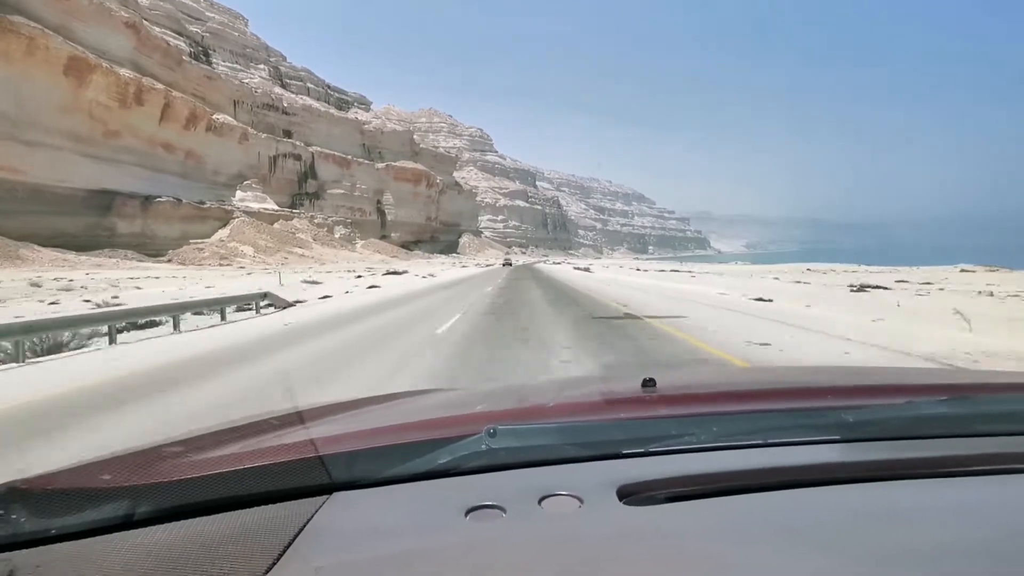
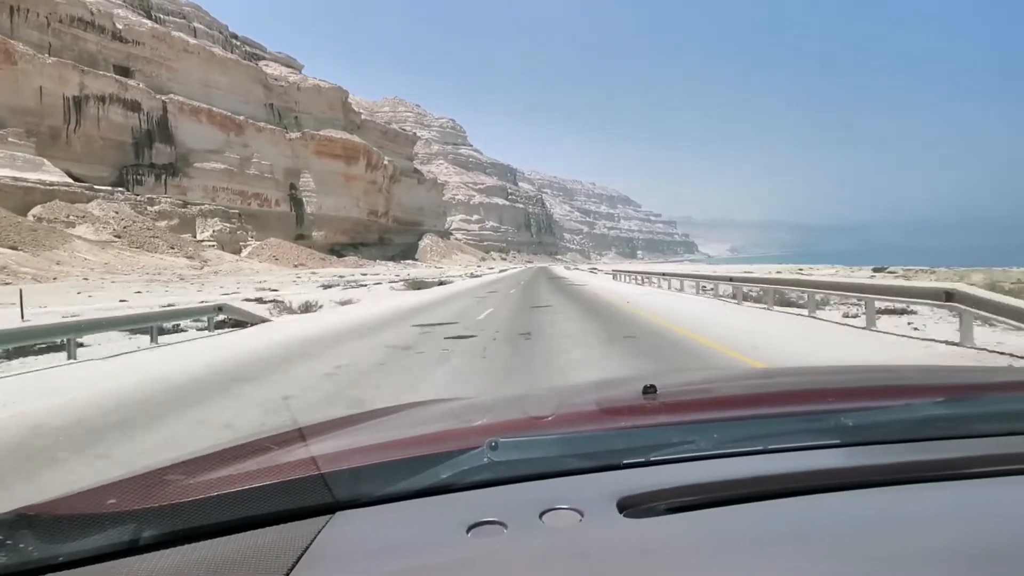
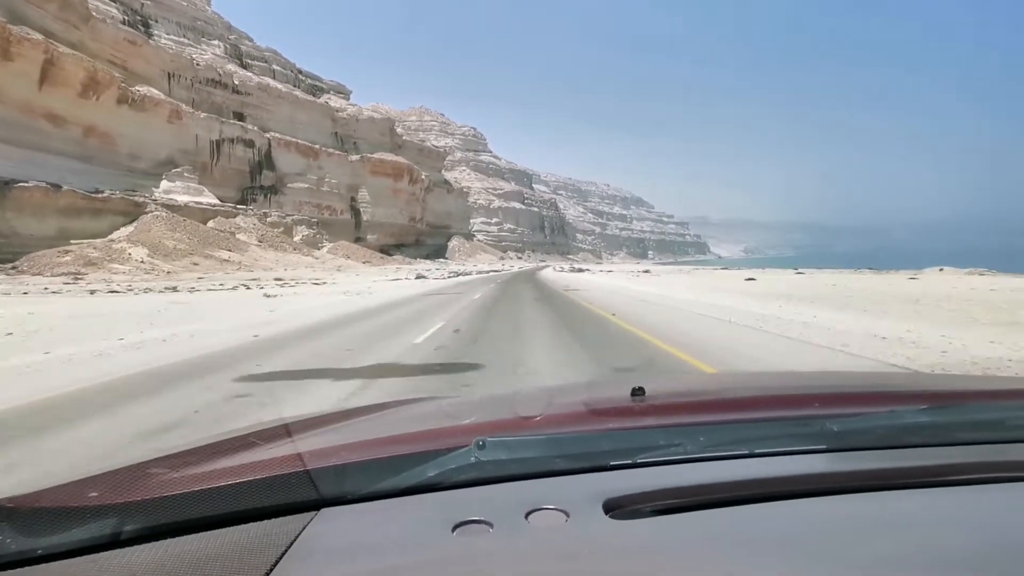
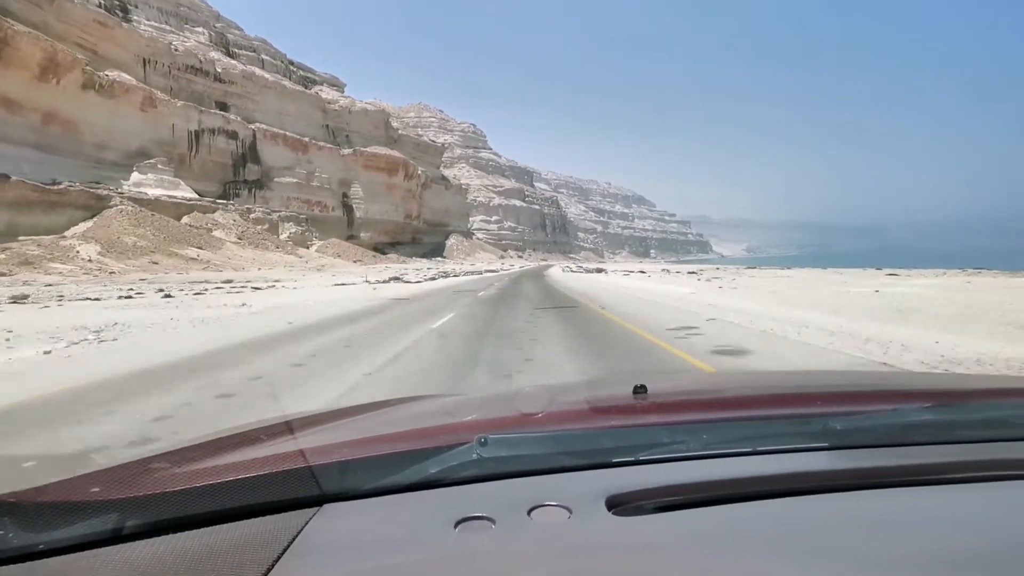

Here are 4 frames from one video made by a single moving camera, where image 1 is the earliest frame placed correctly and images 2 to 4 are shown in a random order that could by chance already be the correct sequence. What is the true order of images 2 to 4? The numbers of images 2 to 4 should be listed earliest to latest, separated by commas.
3, 4, 2
